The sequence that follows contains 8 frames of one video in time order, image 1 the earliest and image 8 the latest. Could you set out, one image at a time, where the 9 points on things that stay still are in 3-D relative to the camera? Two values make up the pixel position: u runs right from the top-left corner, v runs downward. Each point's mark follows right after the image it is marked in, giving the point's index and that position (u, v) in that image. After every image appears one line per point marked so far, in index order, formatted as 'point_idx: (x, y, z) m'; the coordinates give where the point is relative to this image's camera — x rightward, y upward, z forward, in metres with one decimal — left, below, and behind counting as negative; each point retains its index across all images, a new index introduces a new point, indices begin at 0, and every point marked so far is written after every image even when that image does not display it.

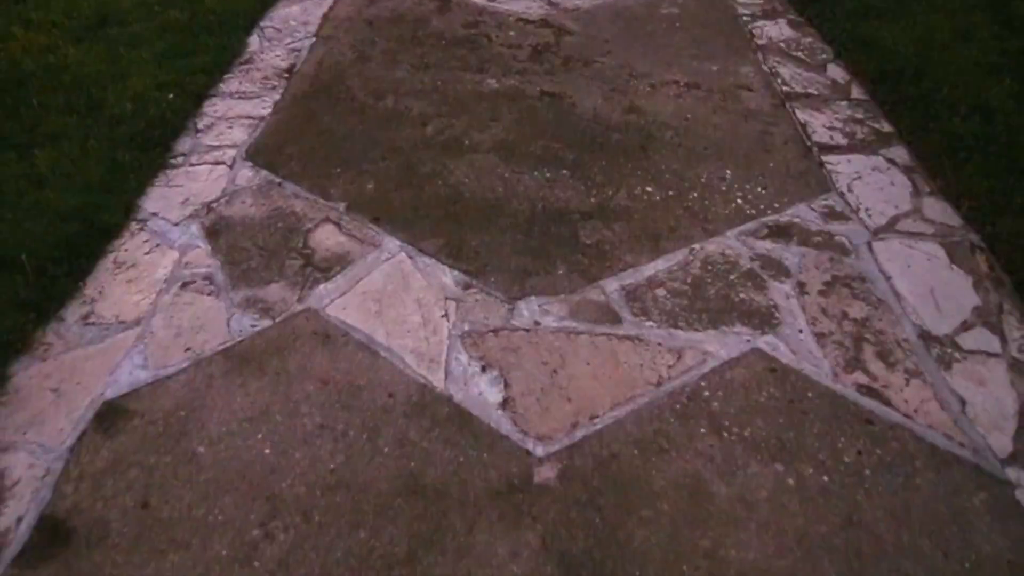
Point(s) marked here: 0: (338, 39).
0: (-0.9, +1.4, +3.6) m
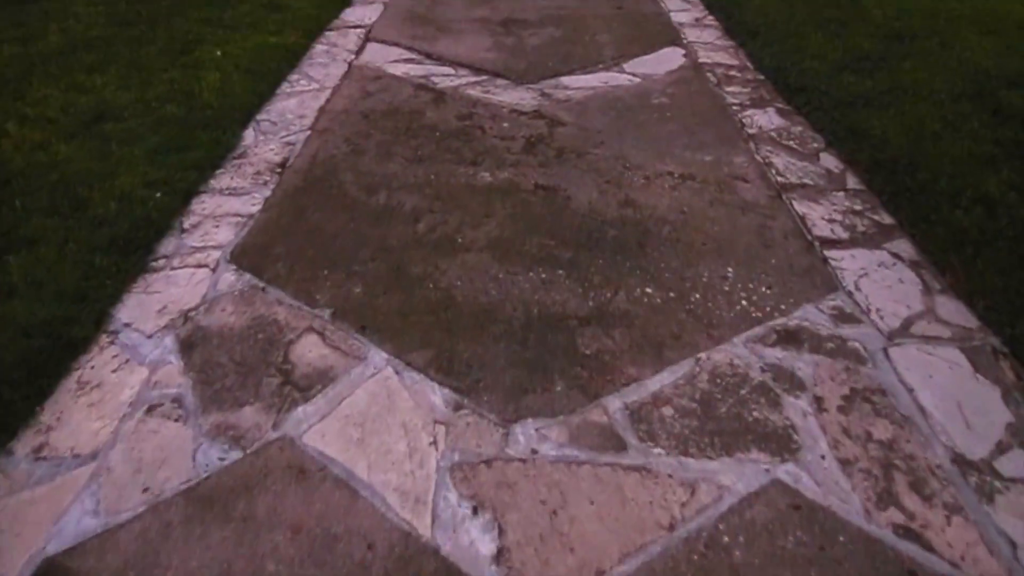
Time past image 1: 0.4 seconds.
0: (-1.0, +0.9, +3.6) m
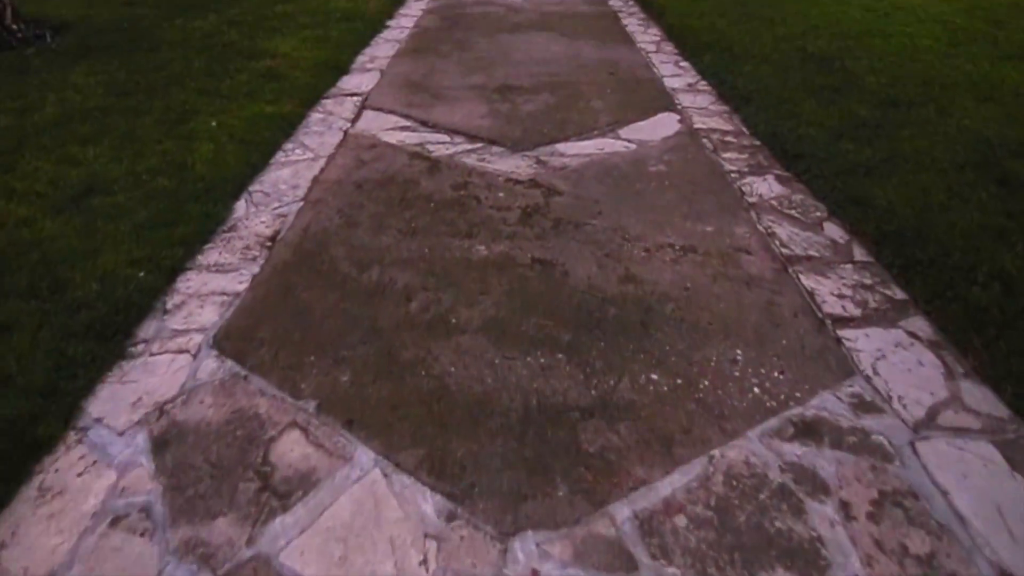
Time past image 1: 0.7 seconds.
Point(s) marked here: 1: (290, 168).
0: (-1.0, +0.5, +3.5) m
1: (-1.3, +0.7, +3.9) m
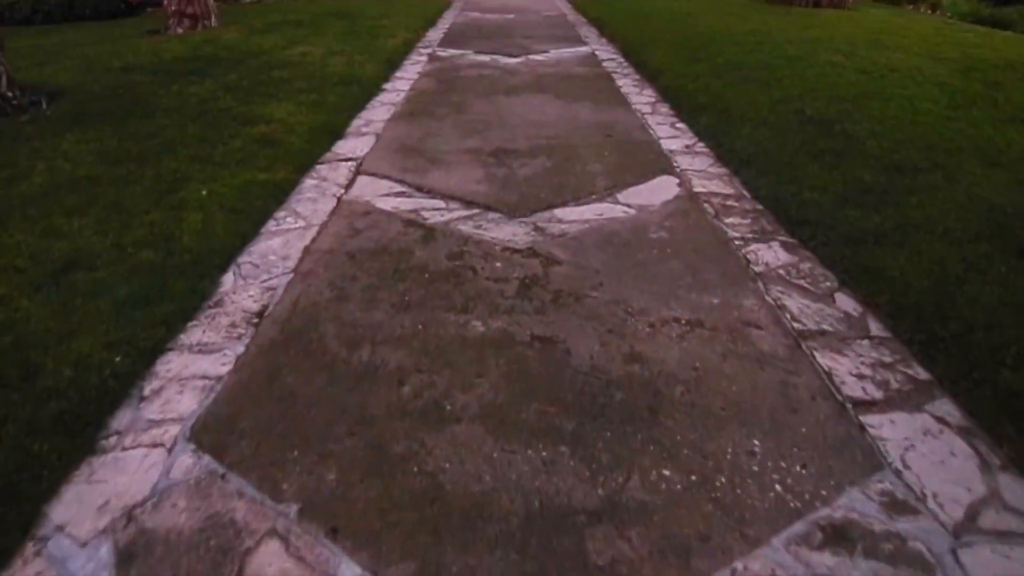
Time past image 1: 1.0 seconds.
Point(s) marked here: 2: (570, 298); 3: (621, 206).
0: (-1.0, +0.1, +3.4) m
1: (-1.3, +0.3, +3.8) m
2: (+0.3, -0.1, +3.0) m
3: (+0.7, +0.5, +4.1) m
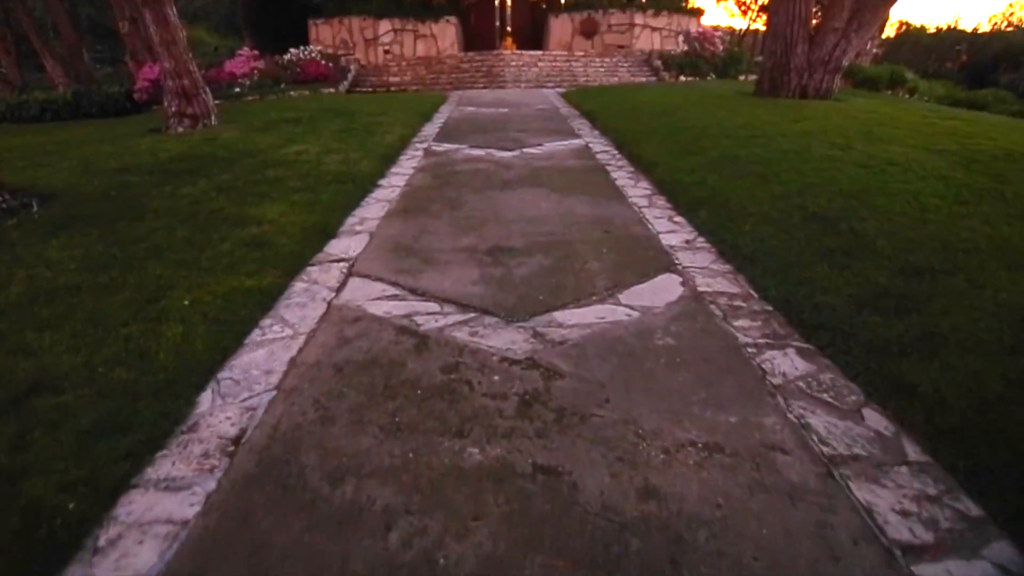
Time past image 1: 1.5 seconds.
0: (-1.0, -0.5, +3.2) m
1: (-1.3, -0.3, +3.6) m
2: (+0.3, -0.5, +2.7) m
3: (+0.7, -0.1, +3.9) m
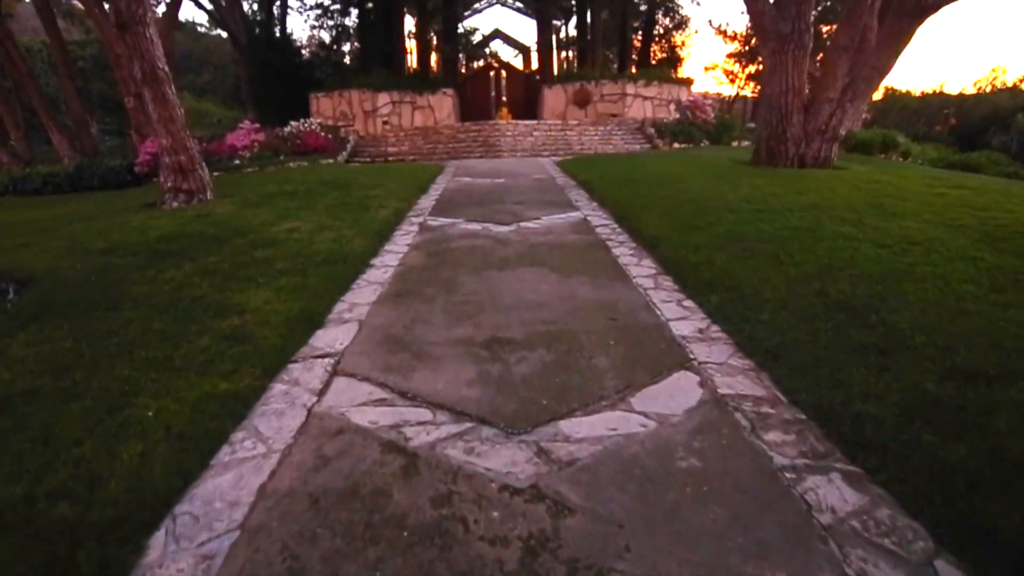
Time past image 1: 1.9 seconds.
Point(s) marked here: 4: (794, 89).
0: (-1.0, -1.0, +2.7) m
1: (-1.3, -0.9, +3.2) m
2: (+0.3, -1.0, +2.3) m
3: (+0.7, -0.7, +3.5) m
4: (+5.1, +3.6, +11.9) m
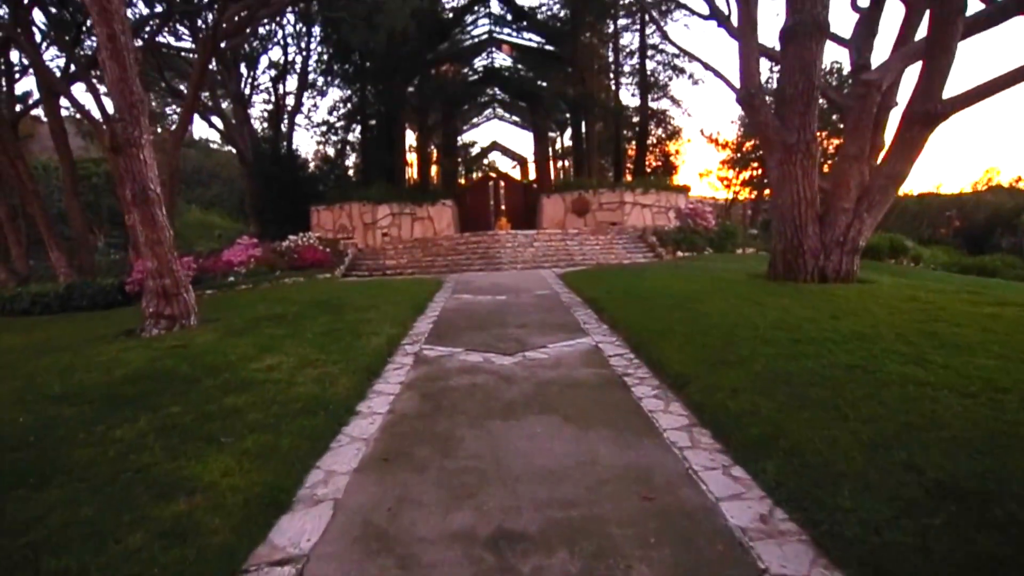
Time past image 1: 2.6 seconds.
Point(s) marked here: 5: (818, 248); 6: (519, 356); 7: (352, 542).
0: (-0.9, -1.7, +1.7) m
1: (-1.3, -1.7, +2.1) m
2: (+0.3, -1.6, +1.2) m
3: (+0.7, -1.5, +2.5) m
4: (+5.1, +1.5, +11.5) m
5: (+5.3, +0.7, +11.6) m
6: (+0.1, -0.8, +8.1) m
7: (-0.9, -1.5, +3.8) m
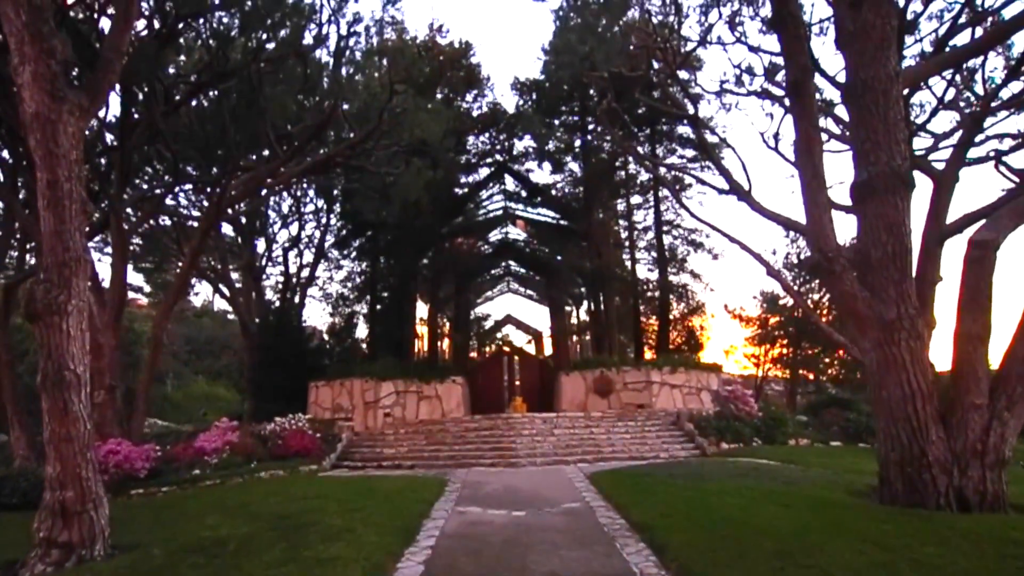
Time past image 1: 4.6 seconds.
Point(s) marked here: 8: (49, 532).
0: (-0.8, -2.0, -1.5) m
1: (-1.2, -2.0, -1.0) m
2: (+0.4, -1.7, -1.9) m
3: (+0.8, -1.9, -0.7) m
4: (+5.4, -1.4, +8.7) m
5: (+5.6, -2.2, +8.6) m
6: (+0.3, -2.8, +4.9) m
7: (-0.8, -2.3, +0.7) m
8: (-6.1, -3.2, +8.8) m
